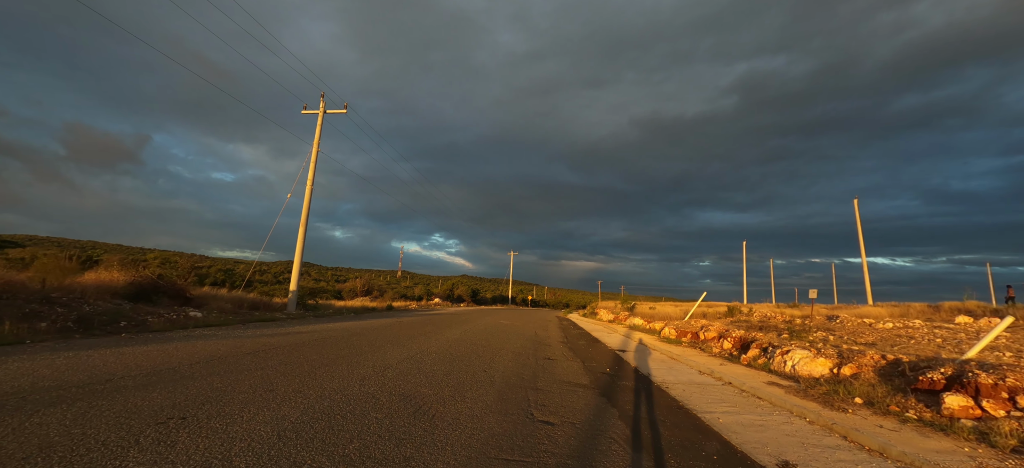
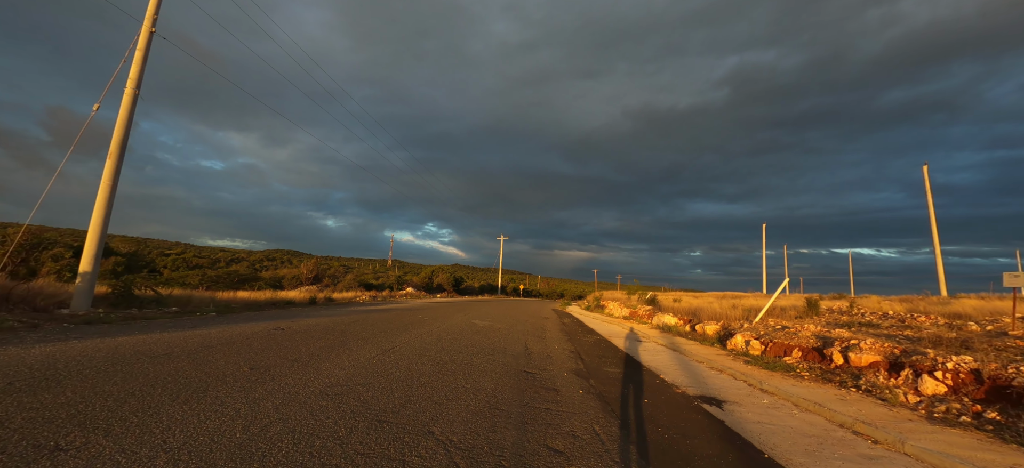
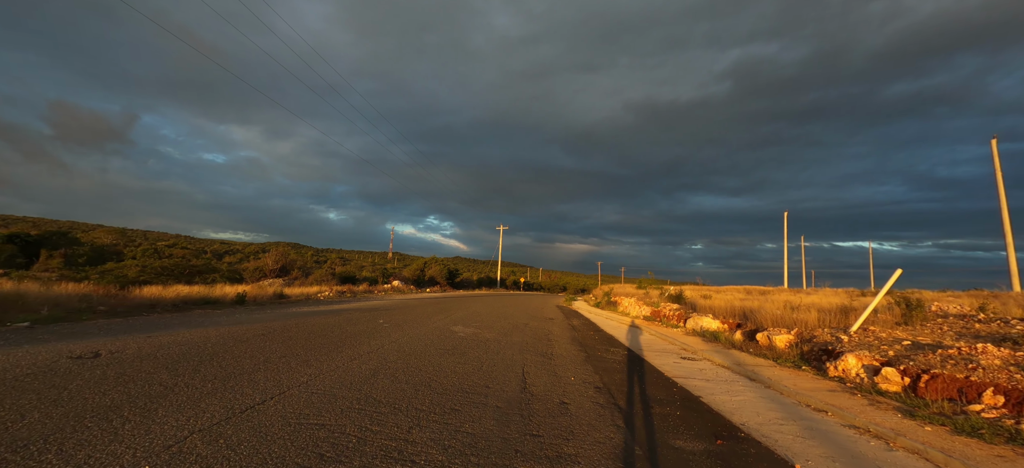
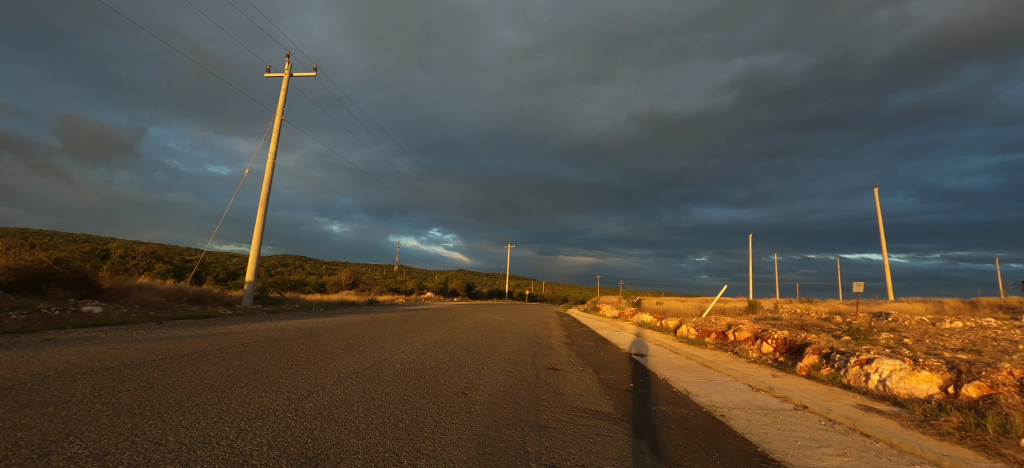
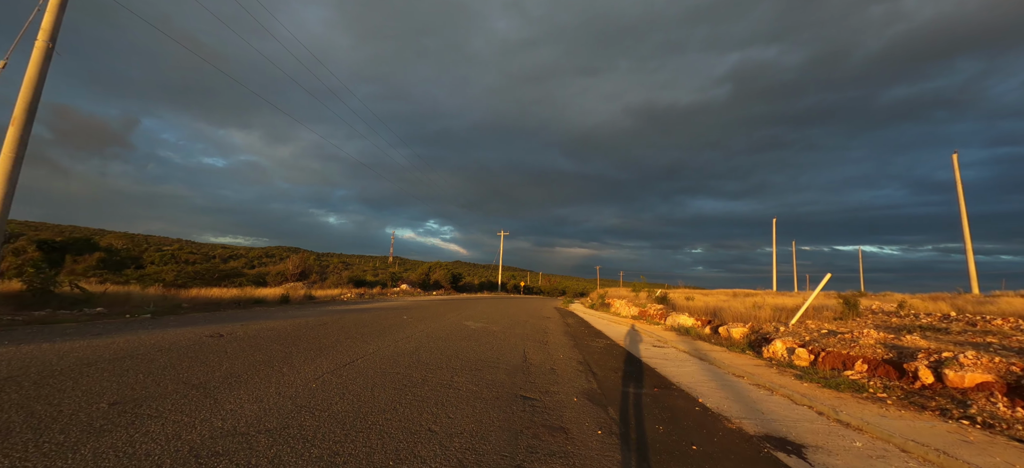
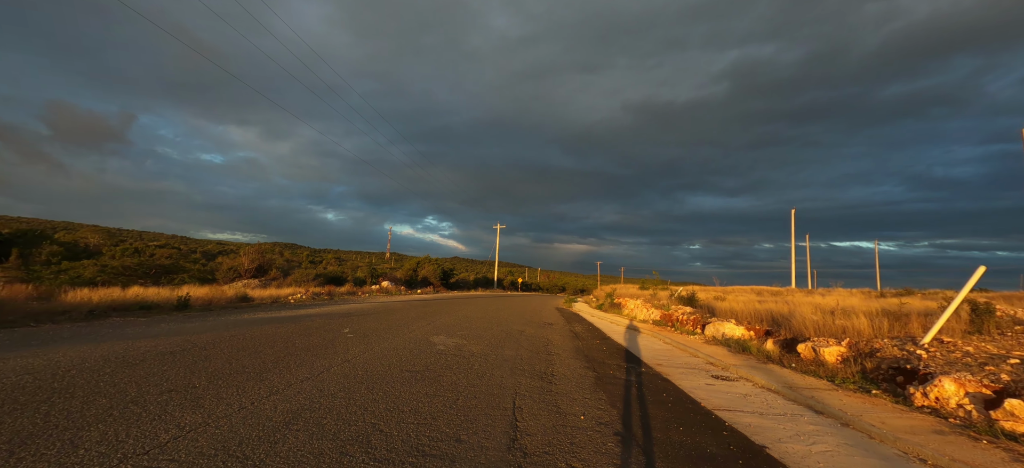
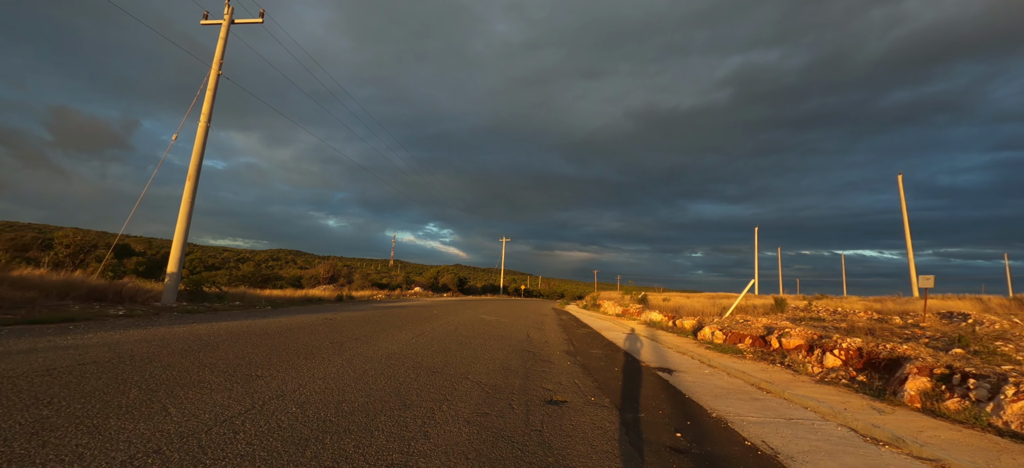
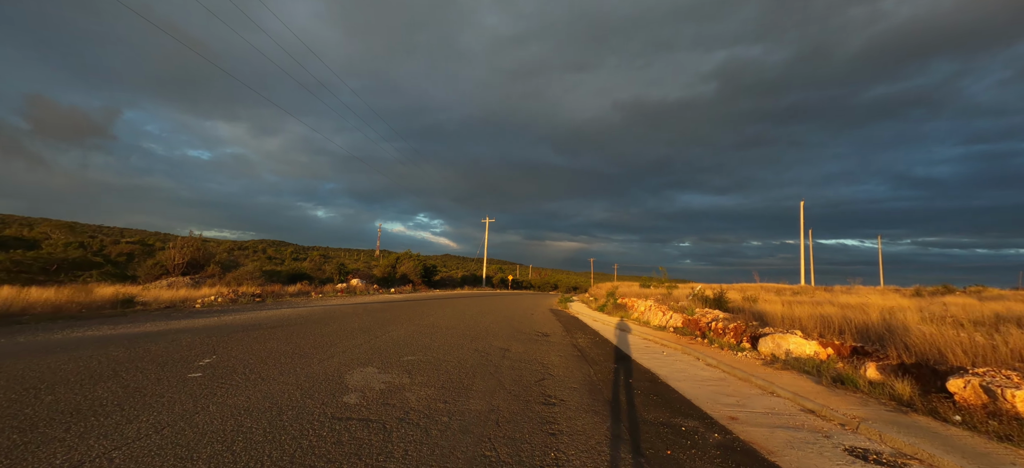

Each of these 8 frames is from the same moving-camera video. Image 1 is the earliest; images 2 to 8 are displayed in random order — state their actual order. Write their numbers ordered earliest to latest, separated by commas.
4, 7, 2, 5, 3, 6, 8
